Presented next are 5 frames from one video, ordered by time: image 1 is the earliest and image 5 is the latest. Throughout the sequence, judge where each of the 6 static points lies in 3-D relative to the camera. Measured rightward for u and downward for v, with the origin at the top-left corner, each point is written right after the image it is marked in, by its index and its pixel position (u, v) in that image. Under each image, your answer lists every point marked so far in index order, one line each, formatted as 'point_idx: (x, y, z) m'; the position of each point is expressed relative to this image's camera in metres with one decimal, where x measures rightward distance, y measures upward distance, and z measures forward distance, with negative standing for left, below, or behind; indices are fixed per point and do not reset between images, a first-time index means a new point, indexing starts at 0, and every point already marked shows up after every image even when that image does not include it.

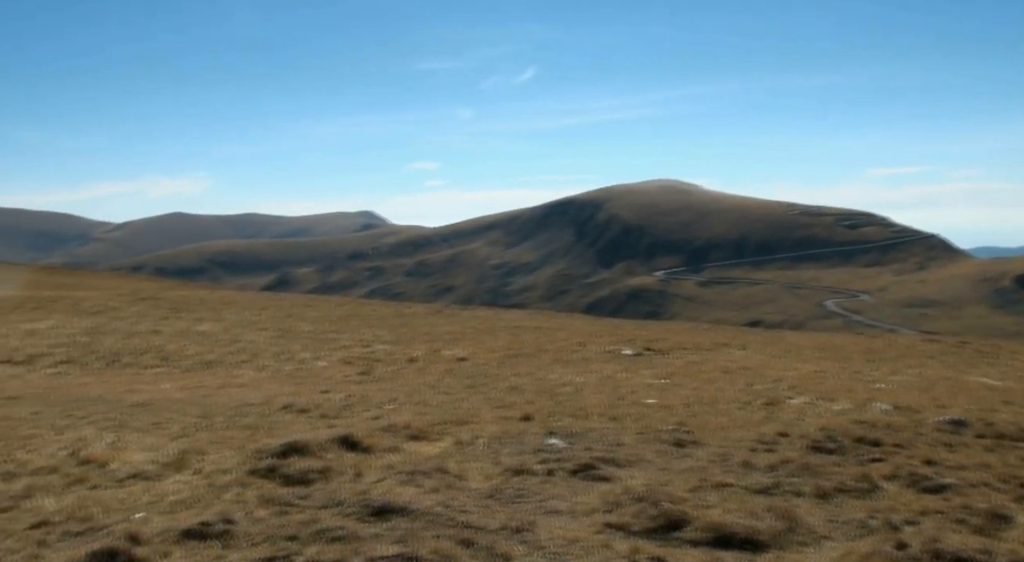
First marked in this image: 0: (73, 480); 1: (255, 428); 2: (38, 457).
0: (-6.6, -2.9, +12.1) m
1: (-5.1, -2.9, +16.0) m
2: (-7.4, -2.7, +12.7) m
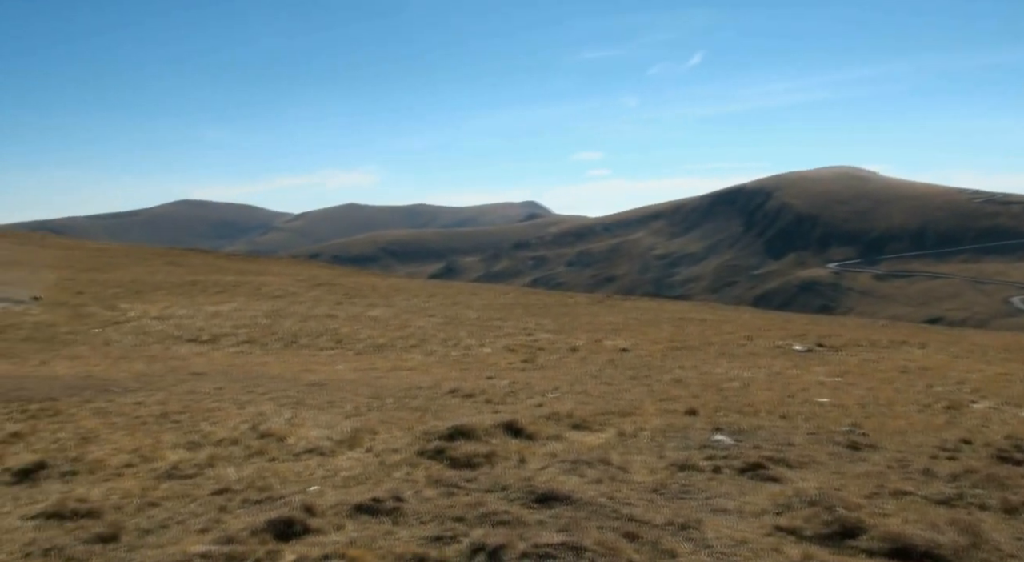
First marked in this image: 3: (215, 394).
0: (-4.0, -2.7, +12.8) m
1: (-1.8, -2.6, +16.3) m
2: (-4.8, -2.4, +13.5) m
3: (-5.5, -2.1, +15.3) m
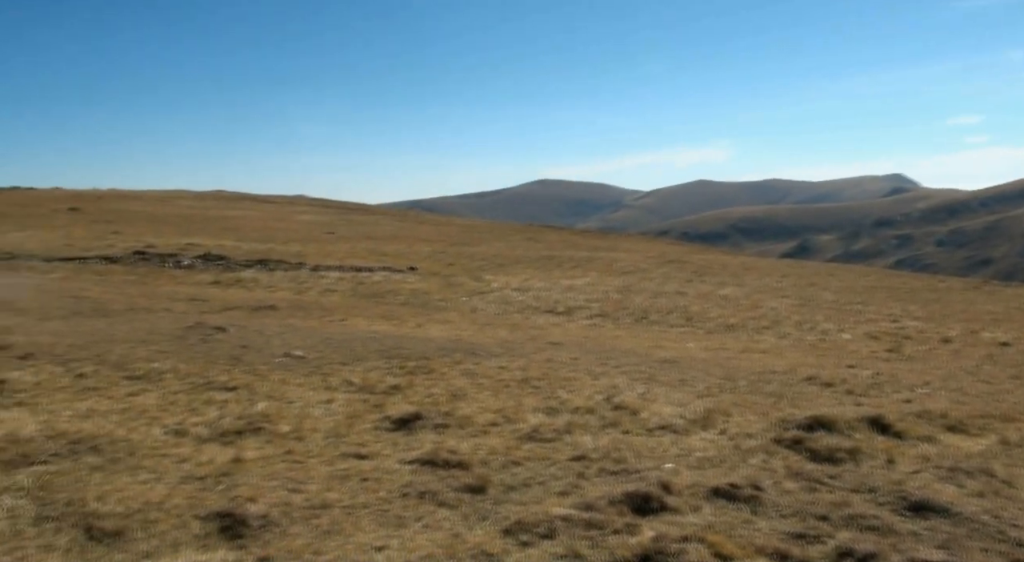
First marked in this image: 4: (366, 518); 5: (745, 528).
0: (+1.5, -2.2, +12.7) m
1: (+4.9, -2.1, +15.0) m
2: (+1.1, -1.9, +13.6) m
3: (+1.1, -1.6, +15.6) m
4: (-1.7, -2.7, +9.2) m
5: (+2.7, -2.8, +9.2) m
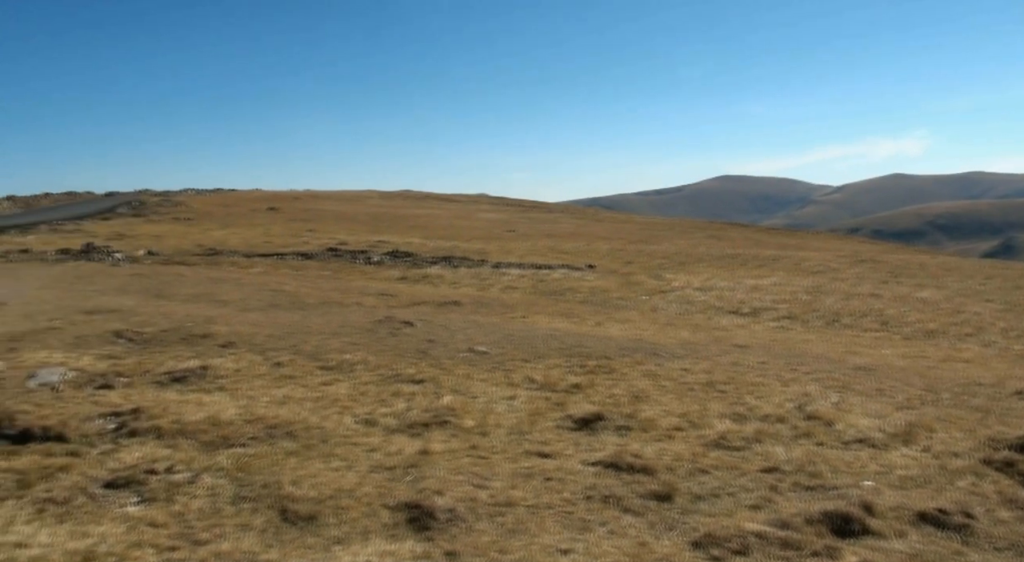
0: (+4.2, -2.2, +11.8) m
1: (+8.0, -2.2, +13.5) m
2: (+4.0, -1.9, +12.9) m
3: (+4.4, -1.6, +14.7) m
4: (+0.4, -2.6, +9.0) m
5: (+4.7, -2.8, +8.2) m
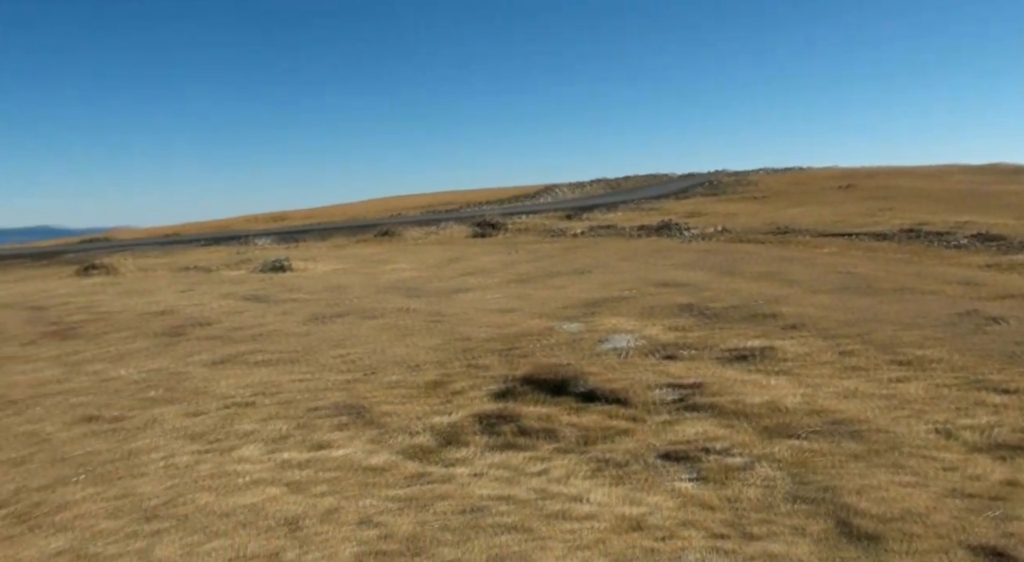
0: (+10.3, -2.4, +6.8) m
1: (+14.4, -2.5, +6.2) m
2: (+10.7, -2.1, +7.7) m
3: (+12.0, -1.7, +9.1) m
4: (+5.6, -2.7, +6.4) m
5: (+8.8, -3.1, +3.4) m
